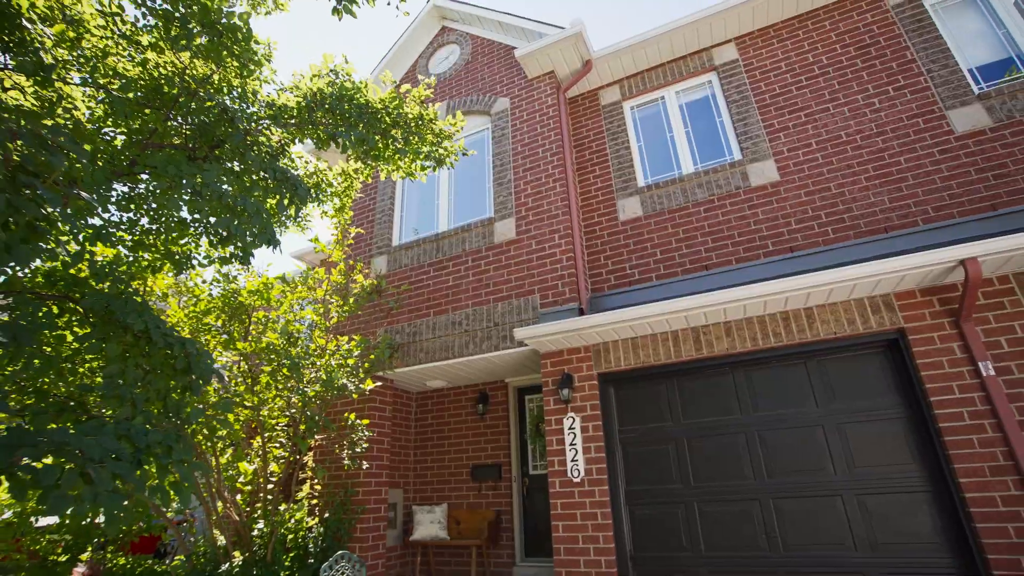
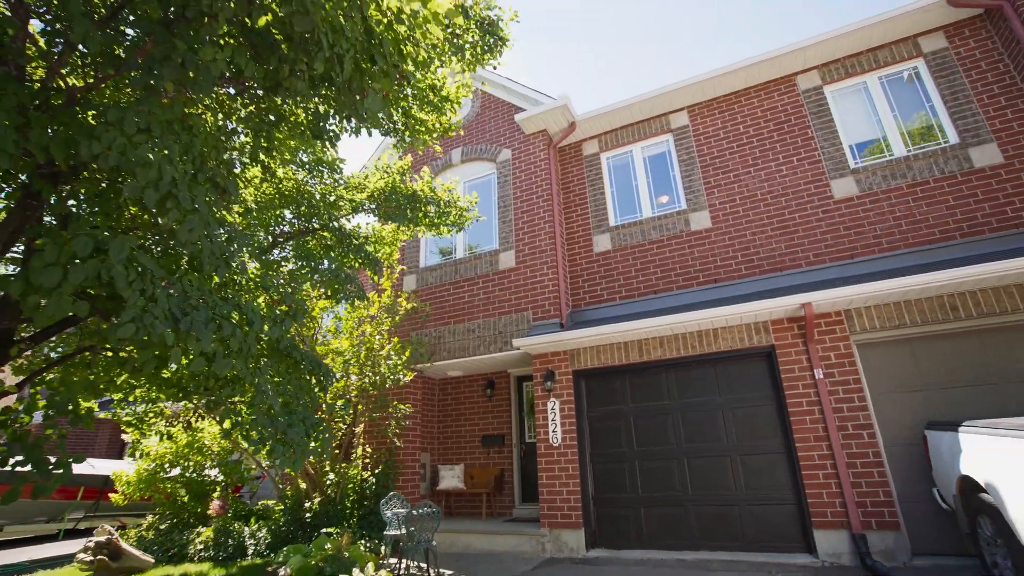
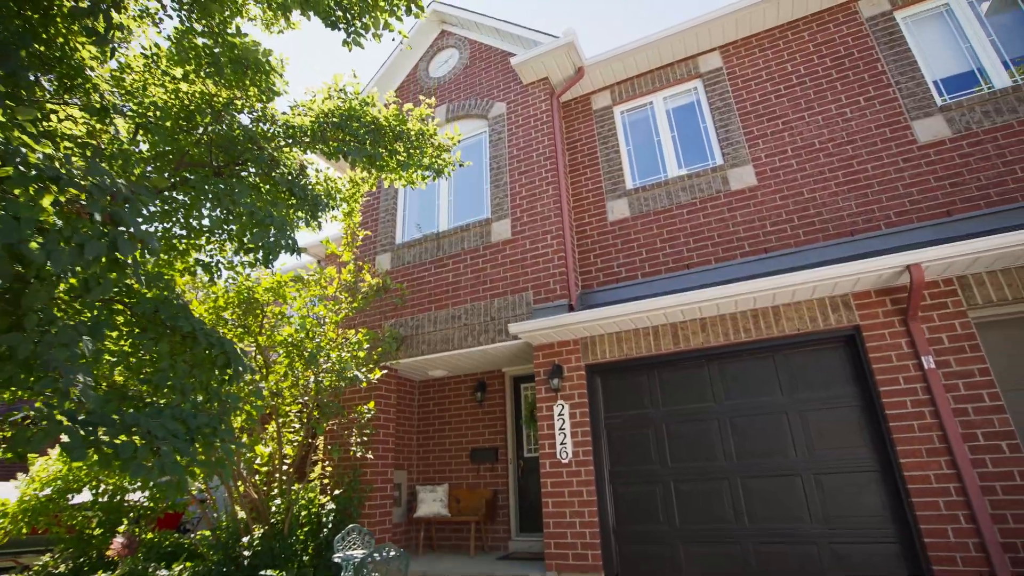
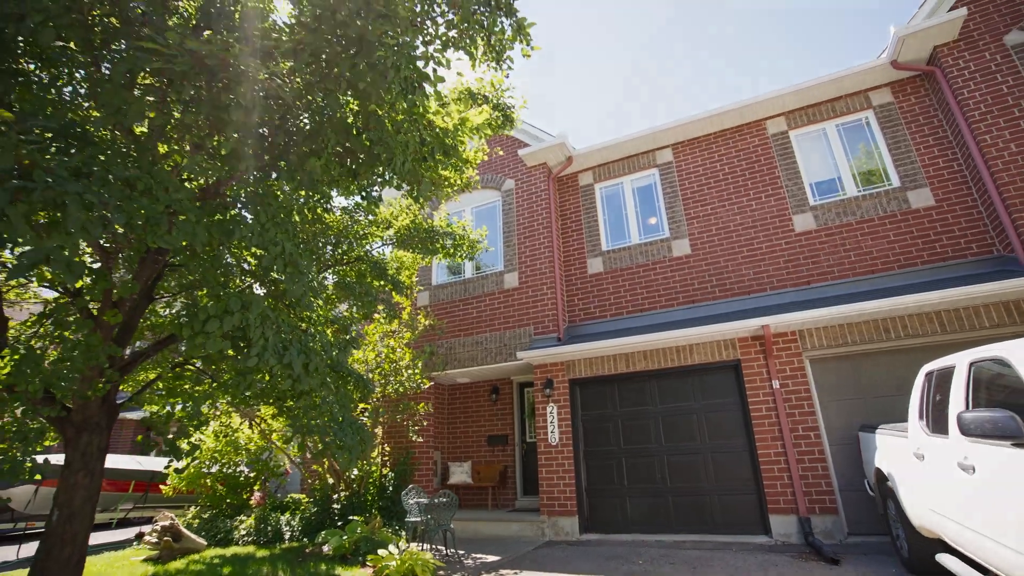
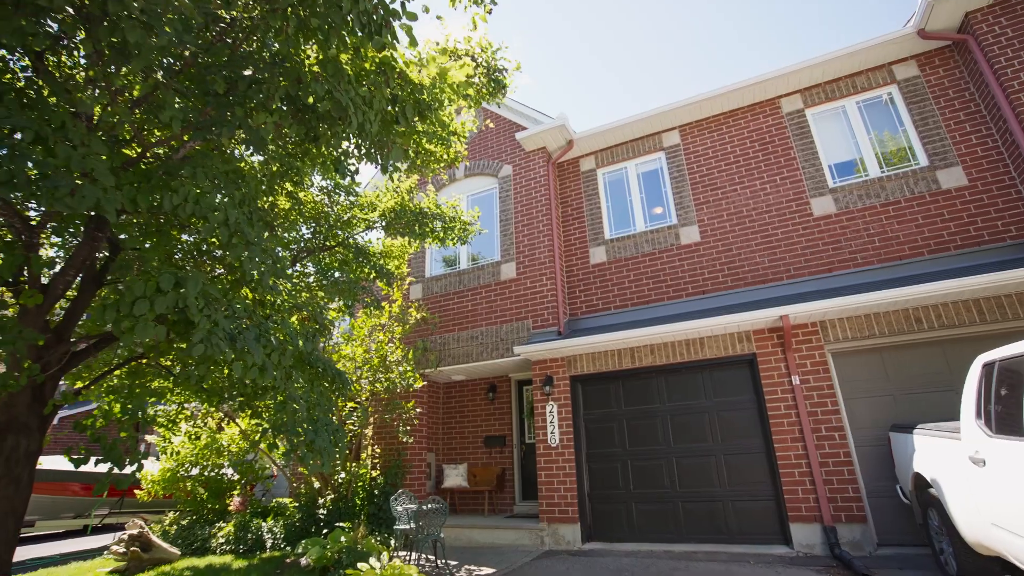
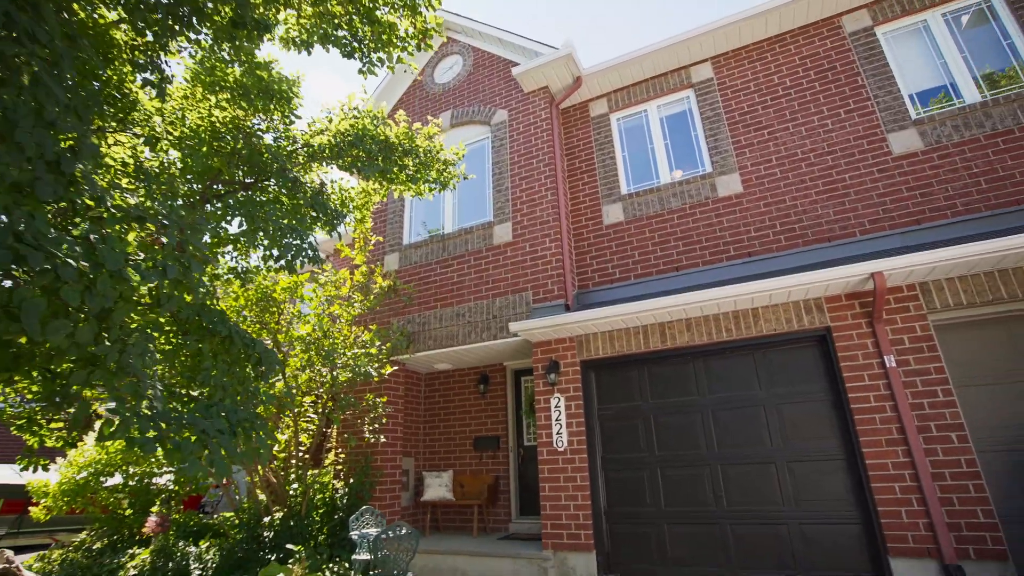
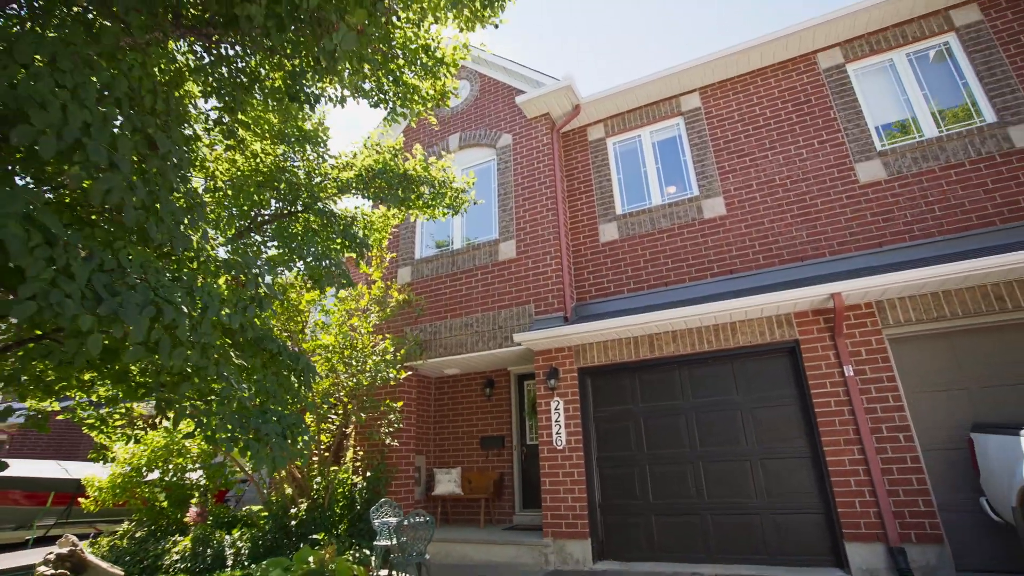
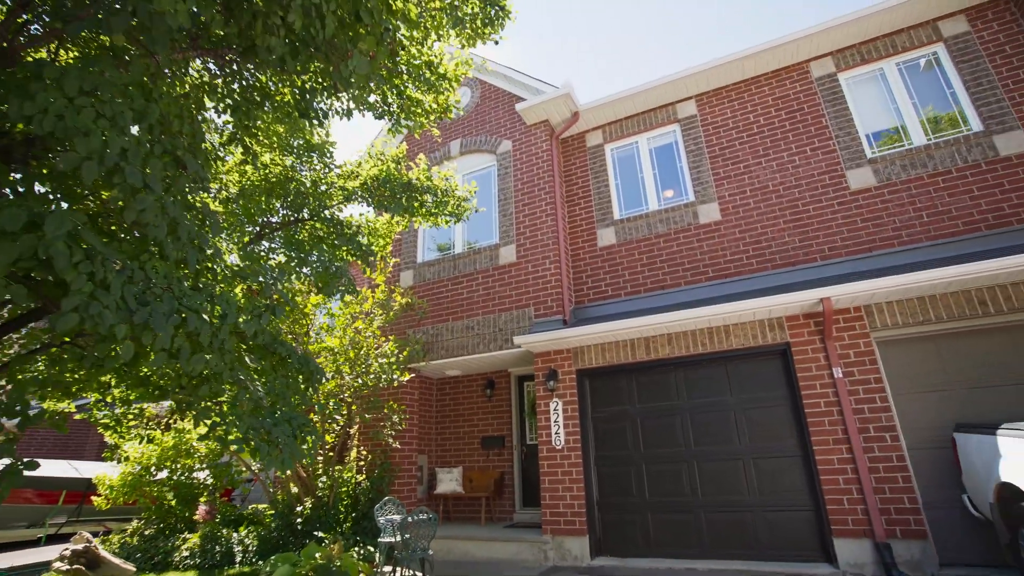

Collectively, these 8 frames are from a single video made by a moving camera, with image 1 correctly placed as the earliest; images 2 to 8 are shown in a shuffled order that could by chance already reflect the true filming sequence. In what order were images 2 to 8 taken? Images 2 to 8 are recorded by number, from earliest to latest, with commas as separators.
3, 6, 7, 8, 2, 5, 4
